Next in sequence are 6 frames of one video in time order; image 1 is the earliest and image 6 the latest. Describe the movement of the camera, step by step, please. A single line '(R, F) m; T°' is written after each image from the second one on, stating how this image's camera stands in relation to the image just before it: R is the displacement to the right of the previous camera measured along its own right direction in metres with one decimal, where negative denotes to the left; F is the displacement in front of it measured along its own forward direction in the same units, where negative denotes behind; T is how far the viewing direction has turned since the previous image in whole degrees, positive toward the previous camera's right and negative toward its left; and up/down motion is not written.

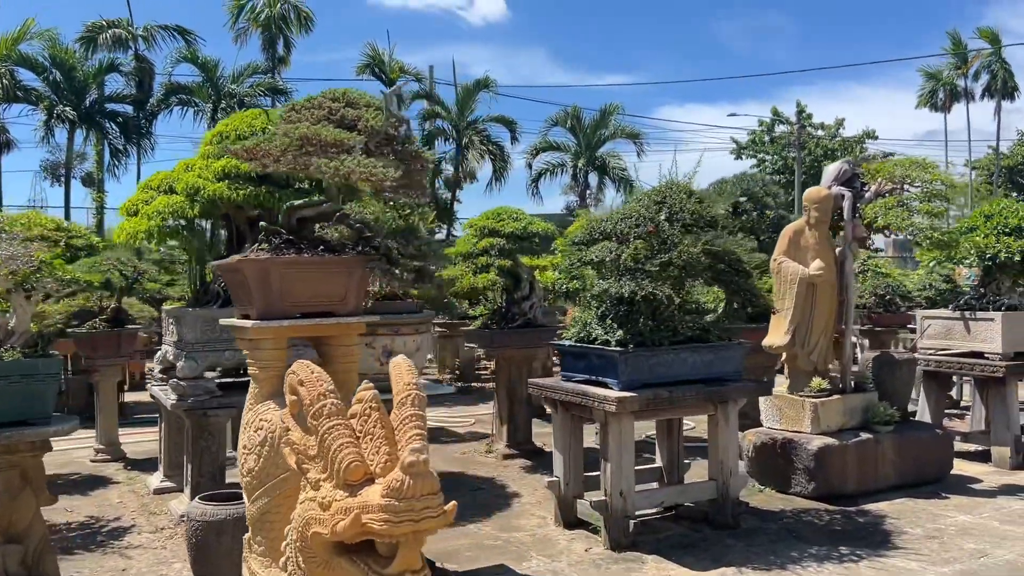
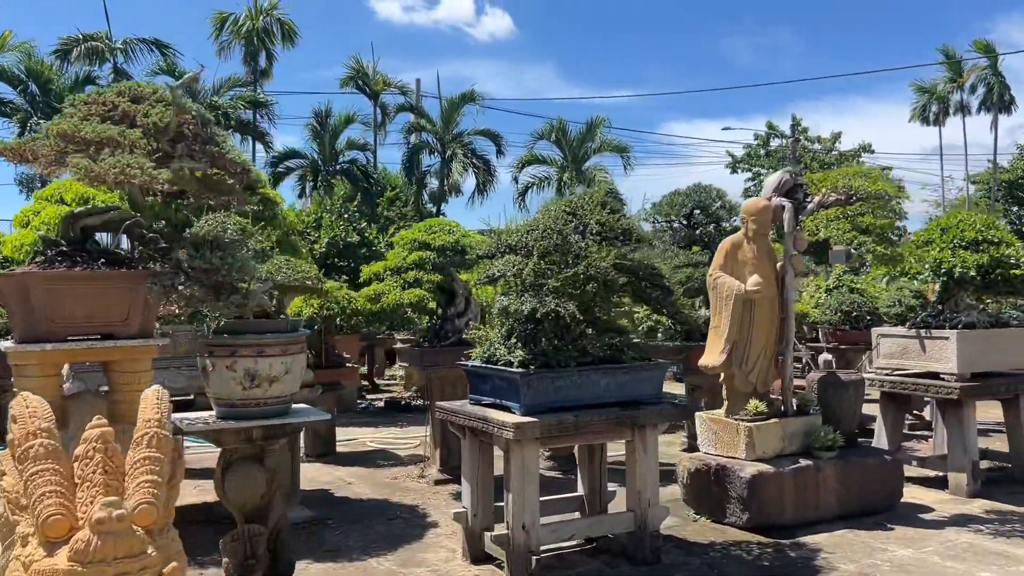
(+0.6, +0.3) m; 0°
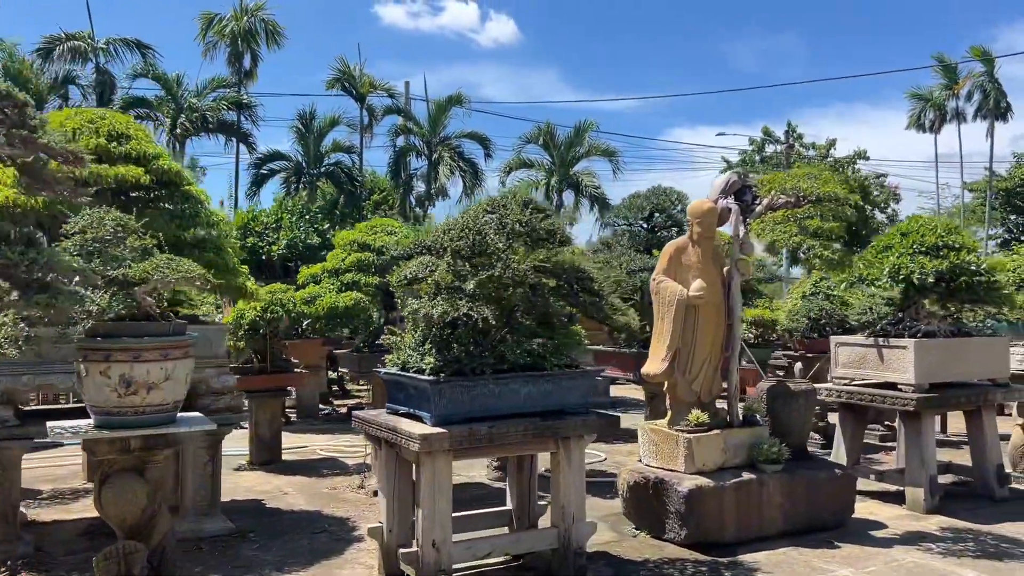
(+0.5, +0.2) m; 0°
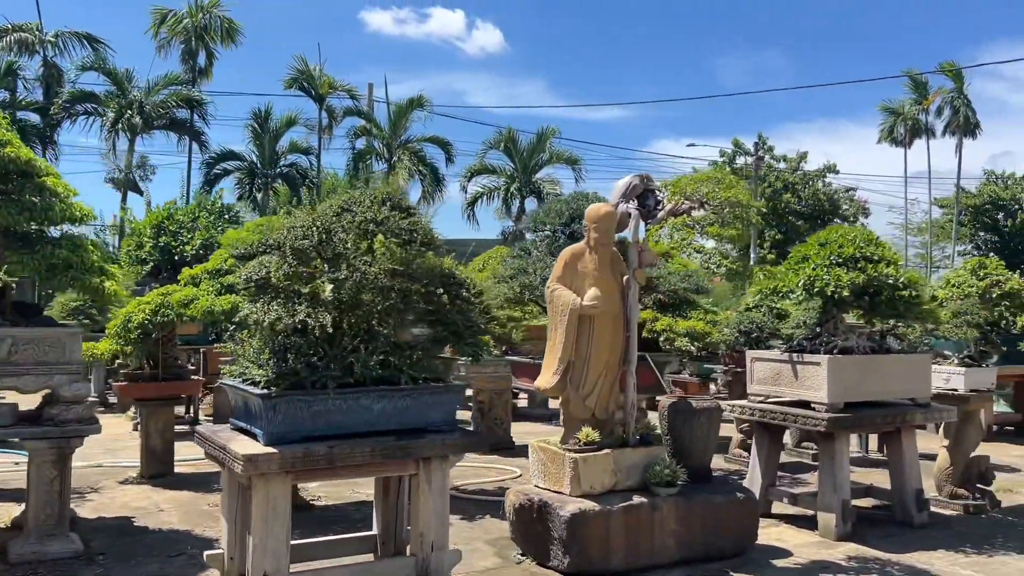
(+0.6, +0.4) m; +1°
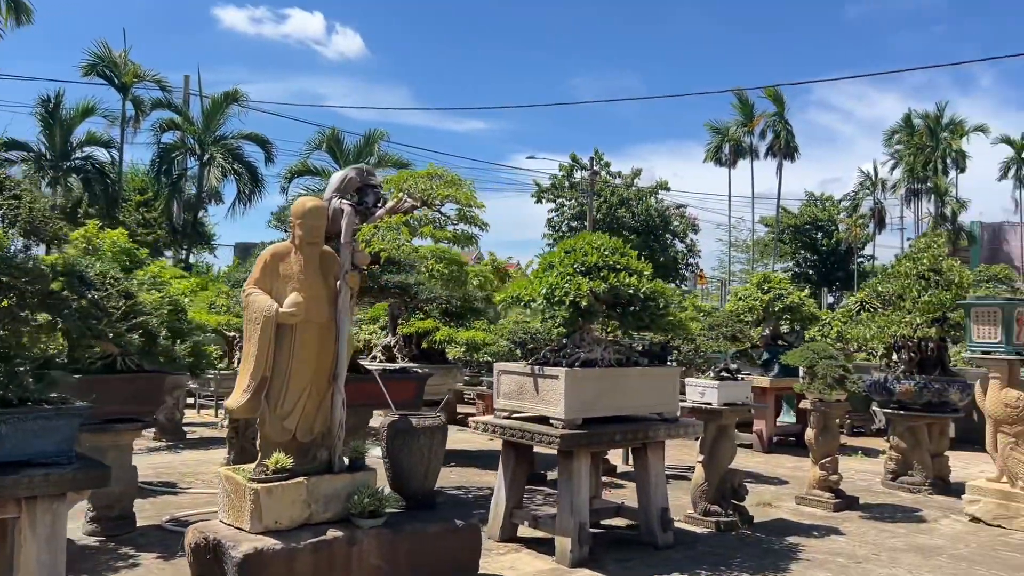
(+0.9, +0.5) m; +10°
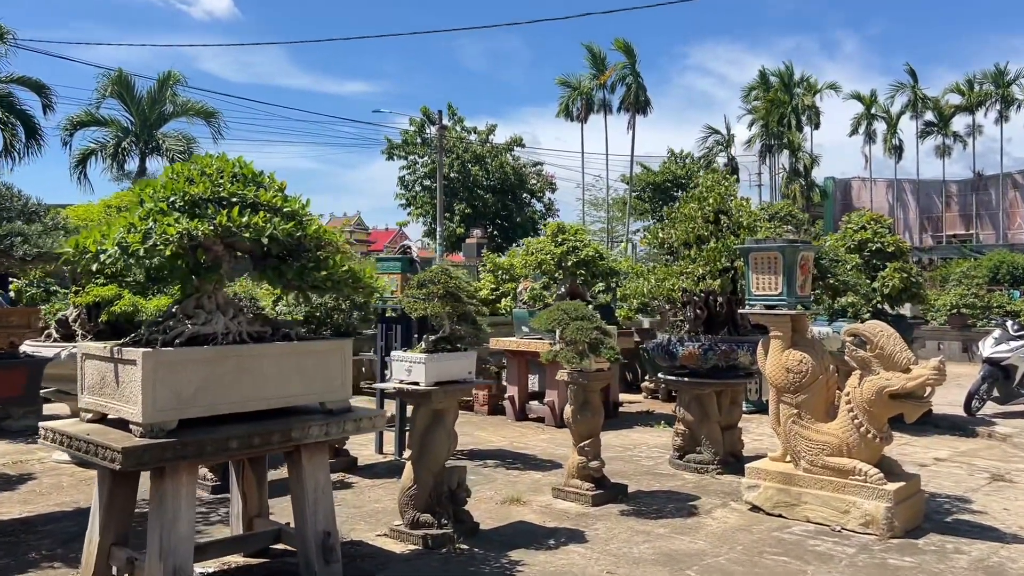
(+1.5, +1.6) m; +7°
